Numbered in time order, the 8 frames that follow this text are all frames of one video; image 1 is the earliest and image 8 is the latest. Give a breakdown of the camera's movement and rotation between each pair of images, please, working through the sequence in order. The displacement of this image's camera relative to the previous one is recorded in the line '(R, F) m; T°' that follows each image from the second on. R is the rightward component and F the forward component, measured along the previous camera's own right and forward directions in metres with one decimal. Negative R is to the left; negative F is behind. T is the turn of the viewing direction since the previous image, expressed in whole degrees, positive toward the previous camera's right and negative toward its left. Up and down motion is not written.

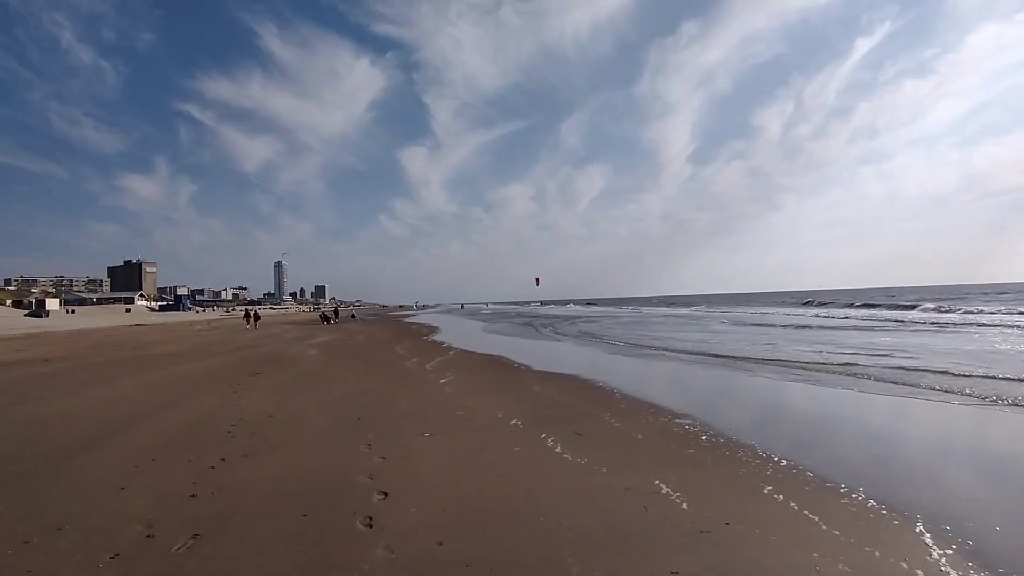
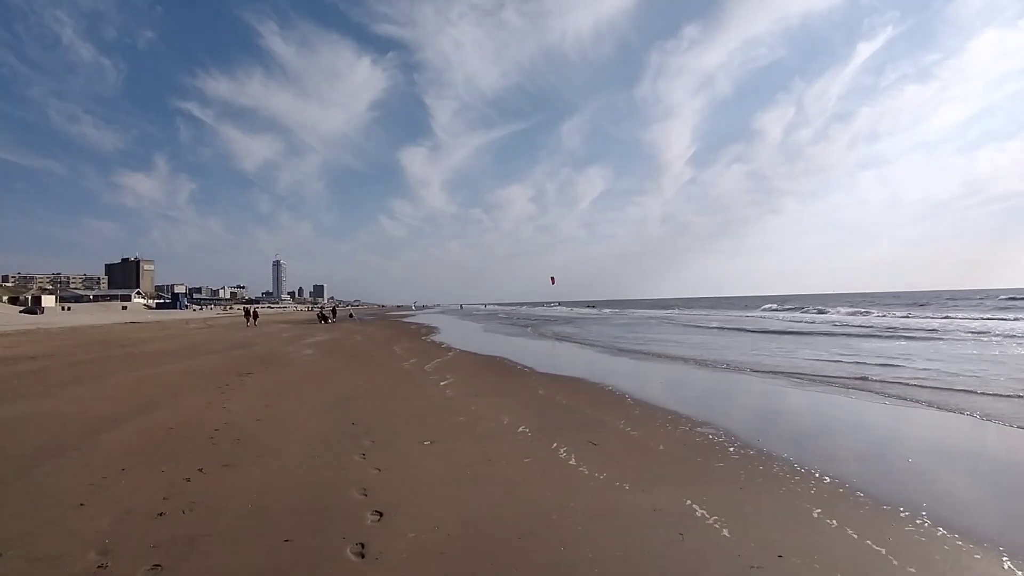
(-0.1, +0.6) m; 0°
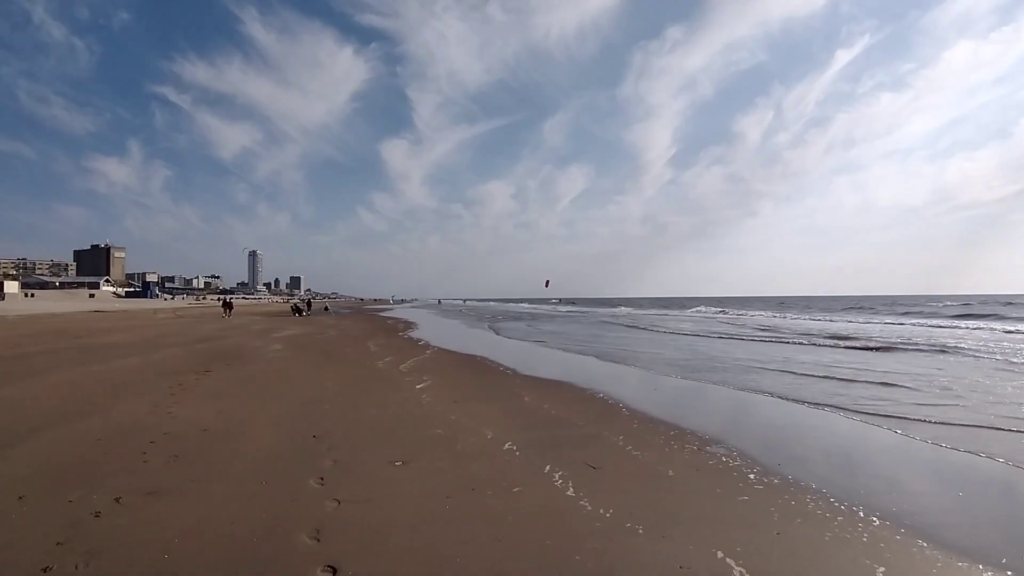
(-0.1, +0.9) m; +2°
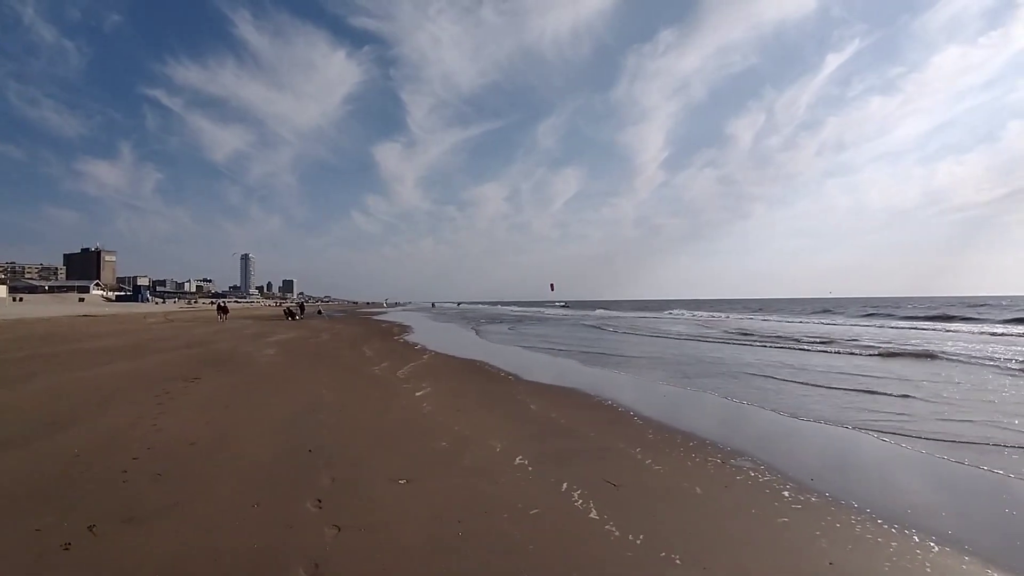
(-0.2, +0.4) m; +1°
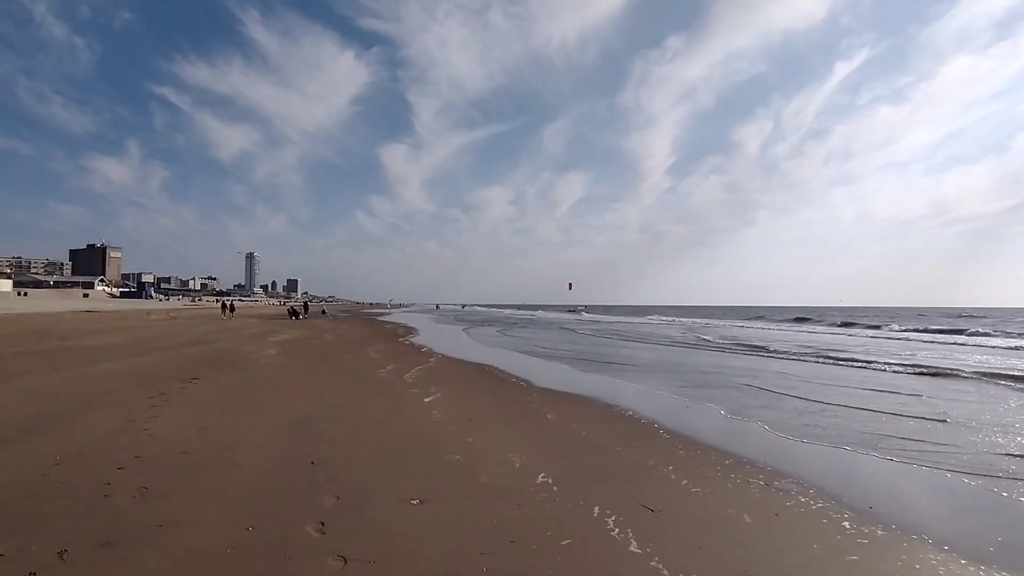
(-0.2, +0.5) m; 0°
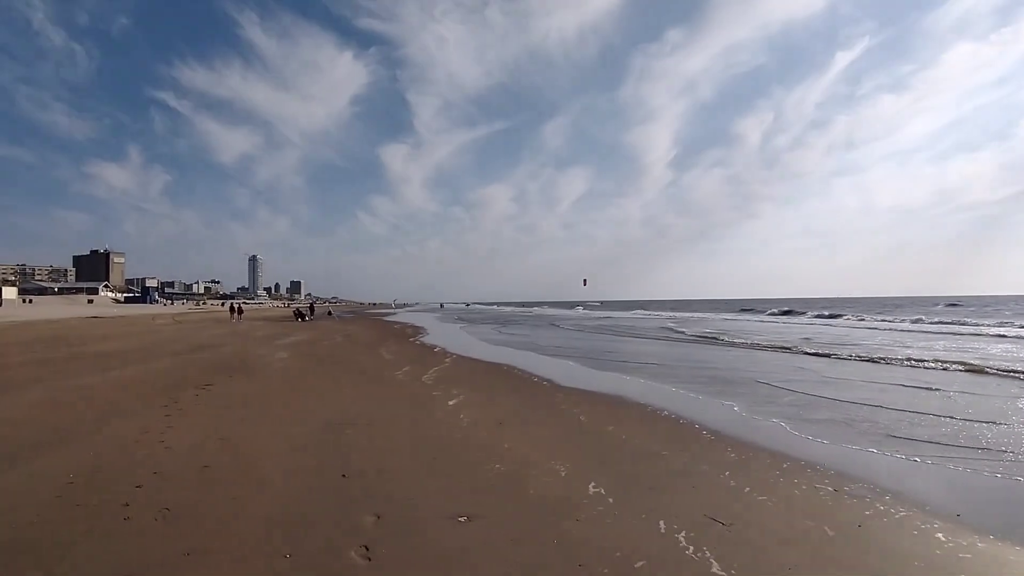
(-0.3, +0.4) m; 0°
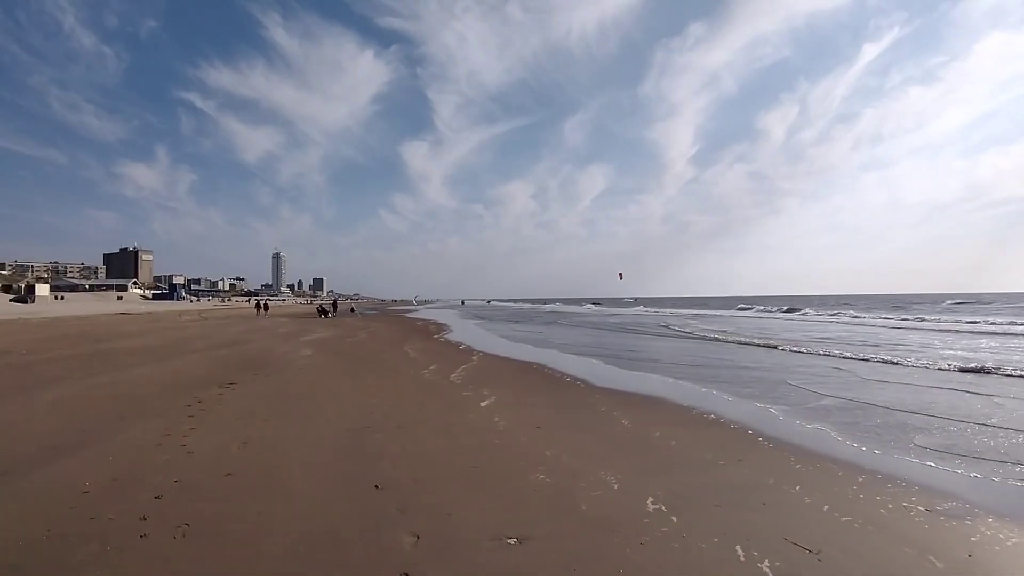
(-0.2, +0.4) m; -2°
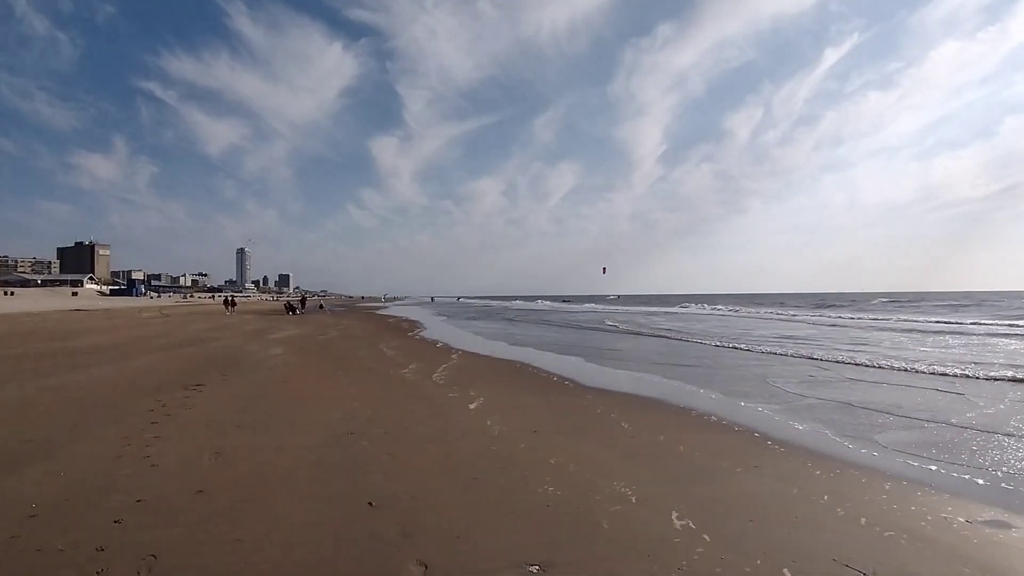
(-0.3, +0.4) m; +3°
